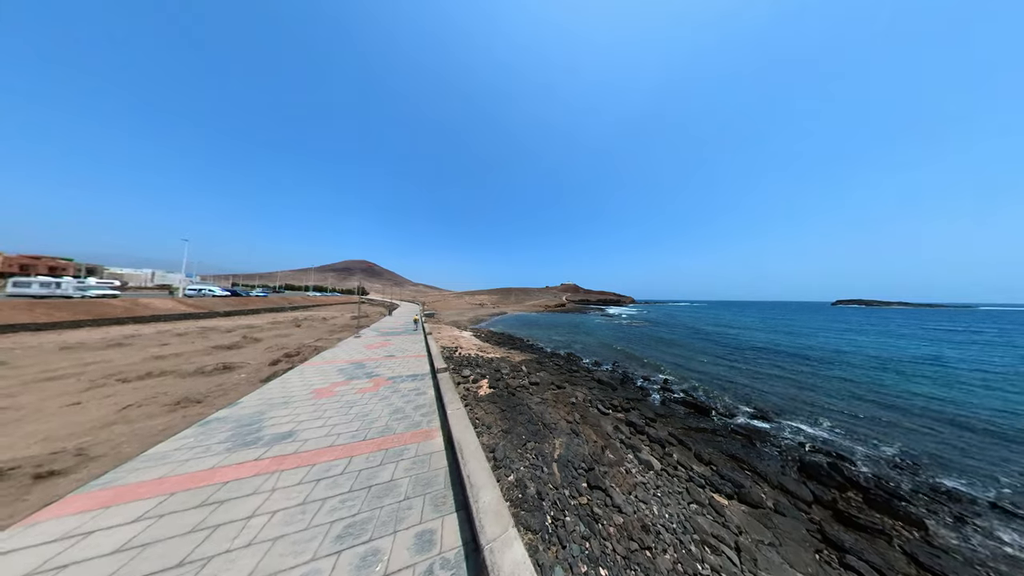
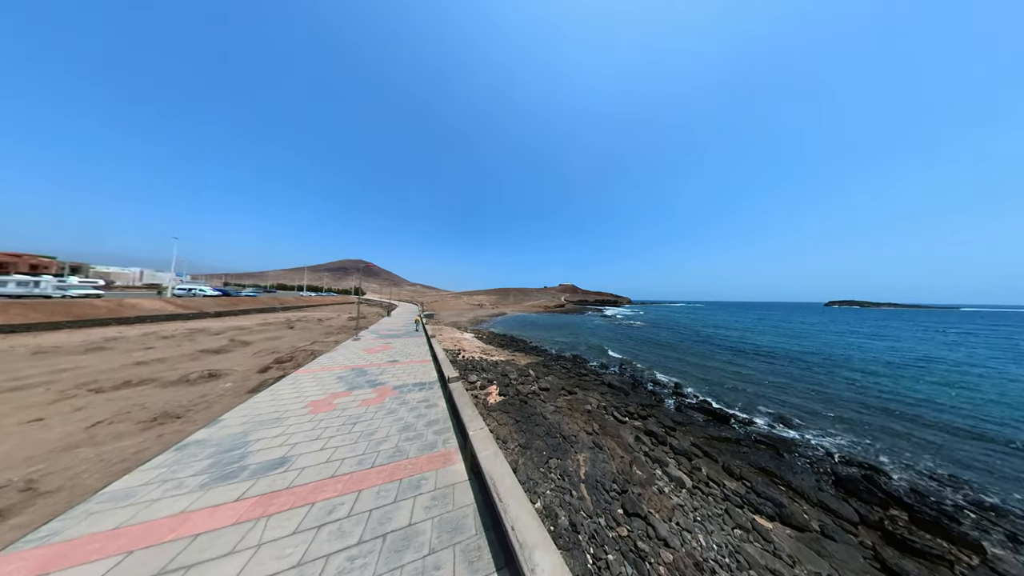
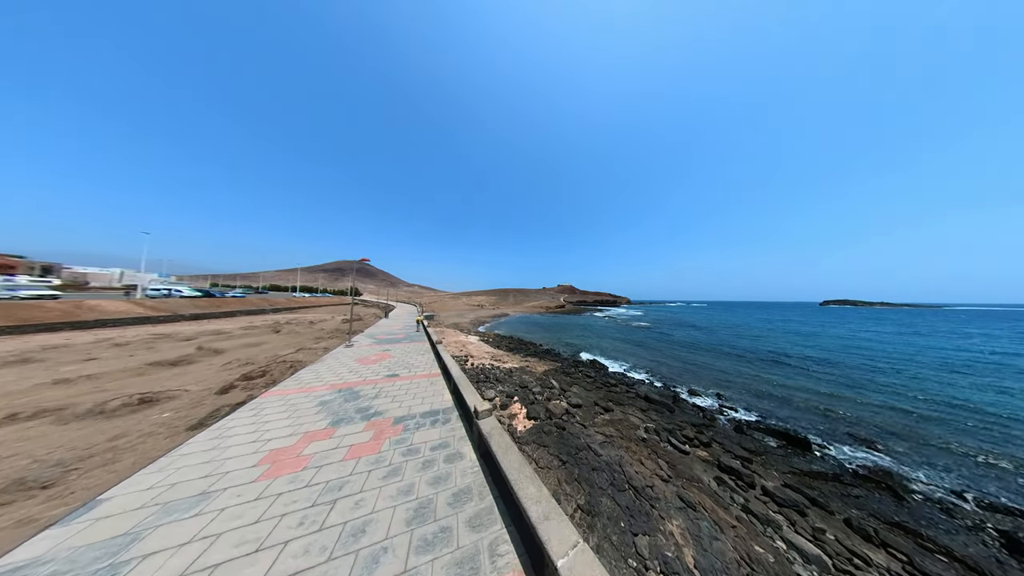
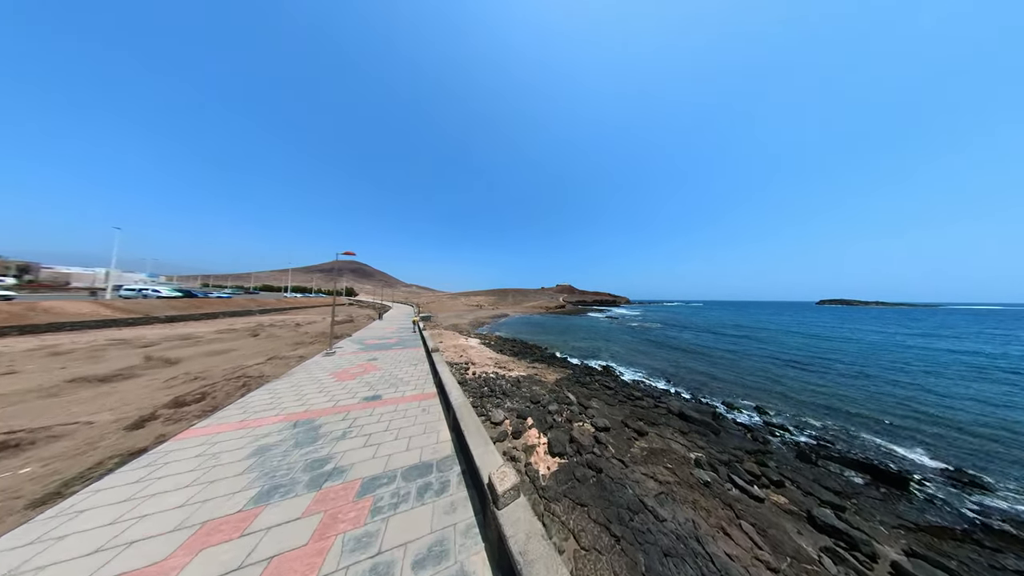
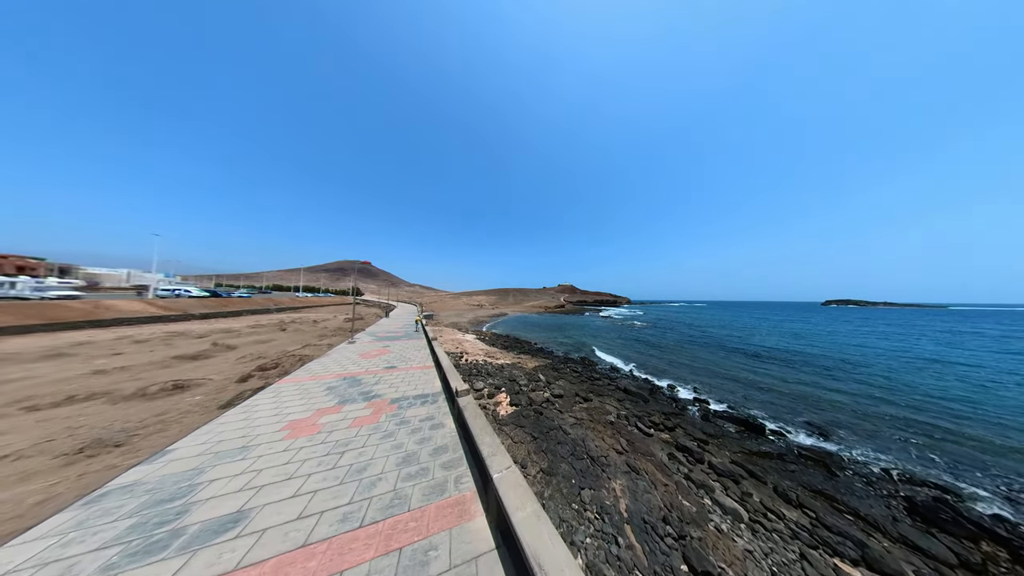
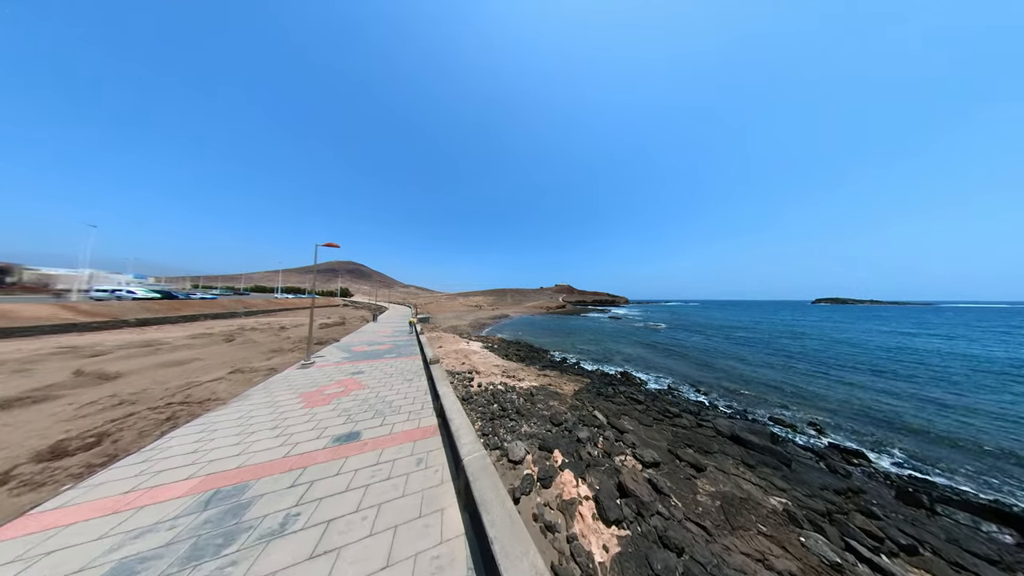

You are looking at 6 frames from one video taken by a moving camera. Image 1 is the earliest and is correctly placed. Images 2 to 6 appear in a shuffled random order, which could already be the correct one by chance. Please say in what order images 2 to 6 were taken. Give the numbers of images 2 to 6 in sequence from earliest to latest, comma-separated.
2, 5, 3, 4, 6
